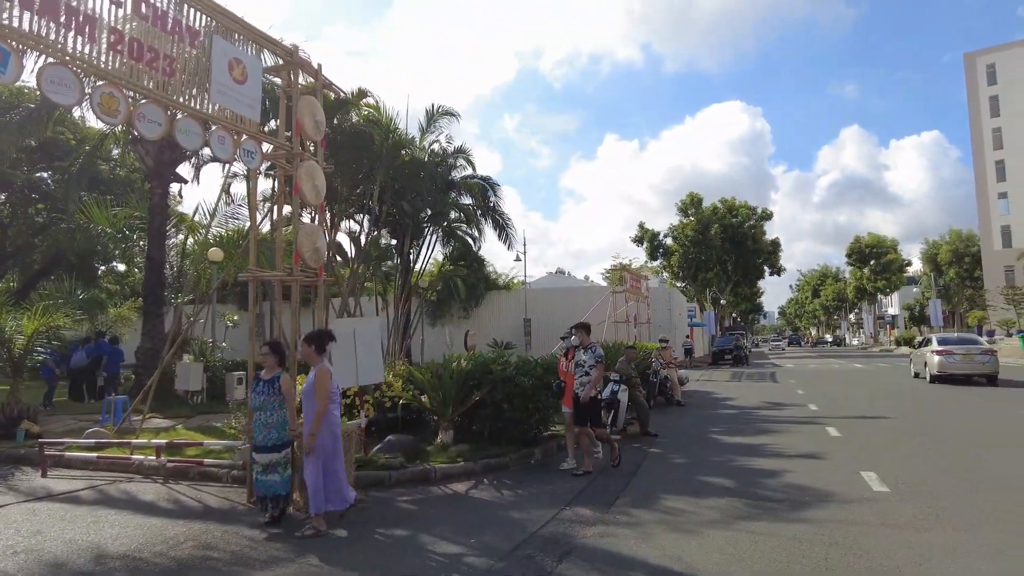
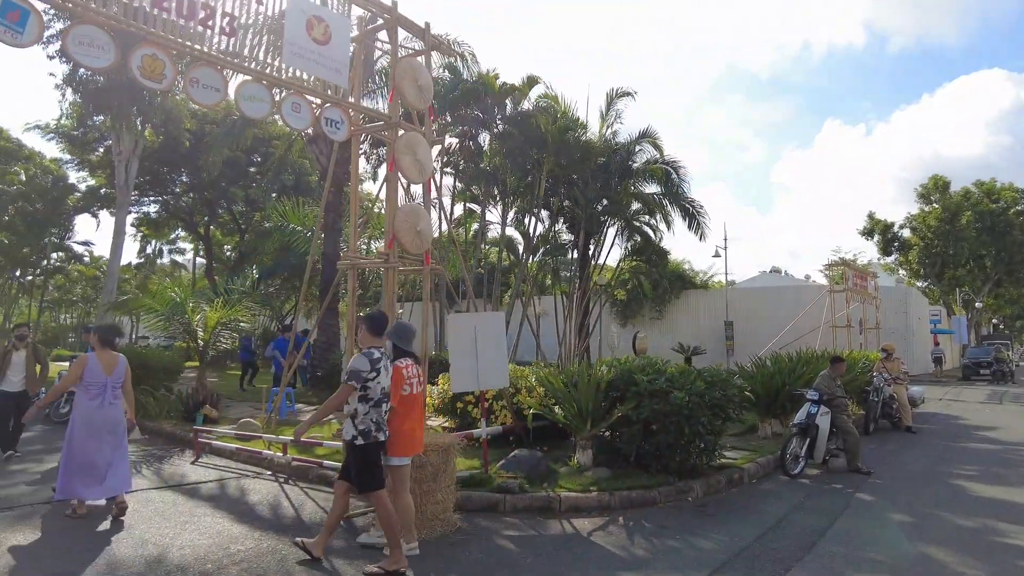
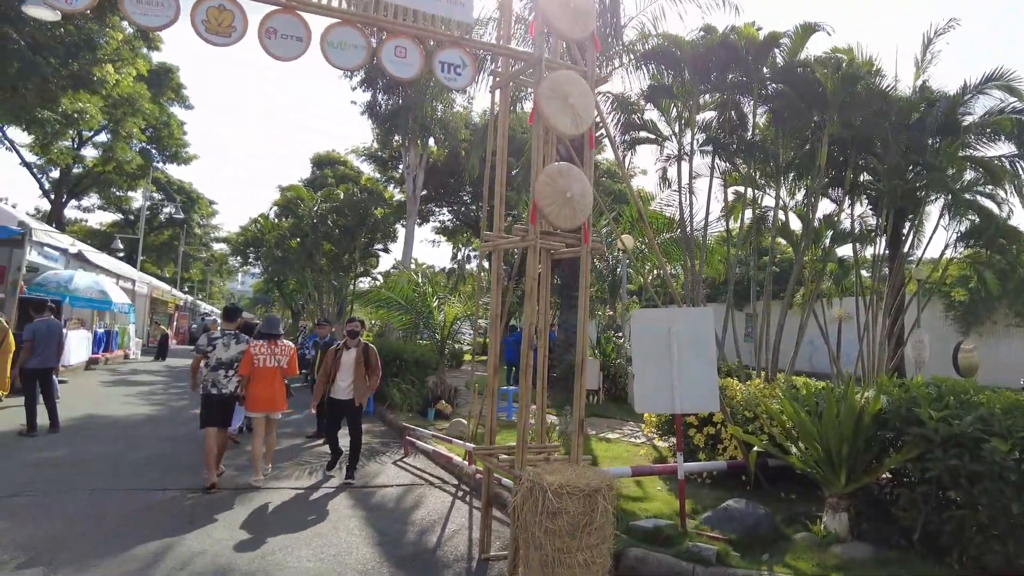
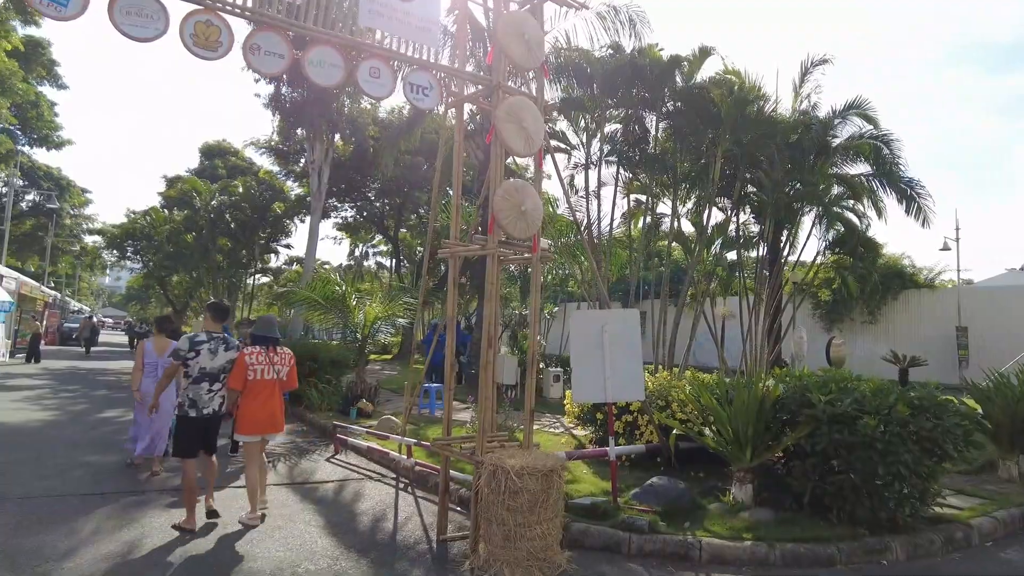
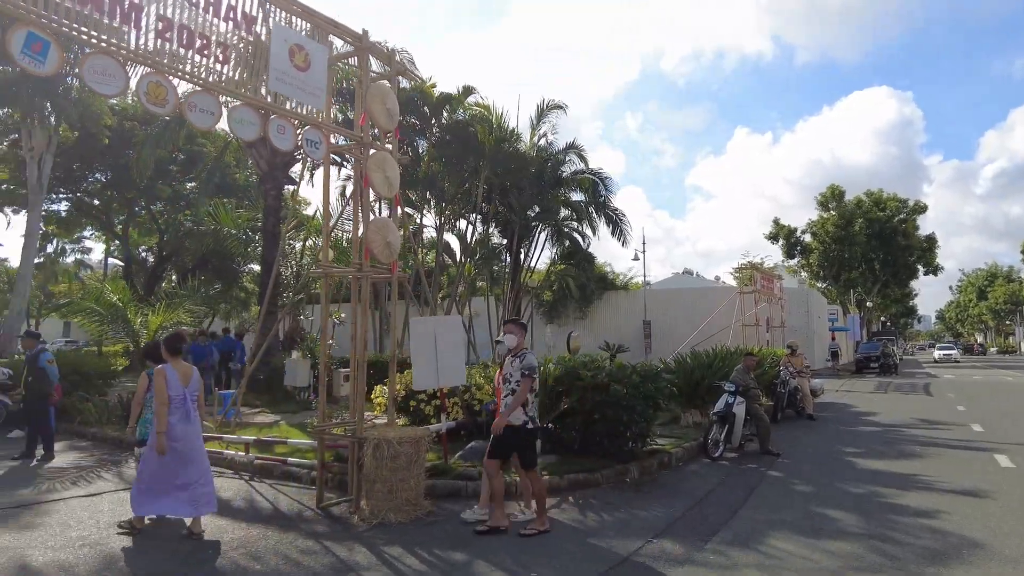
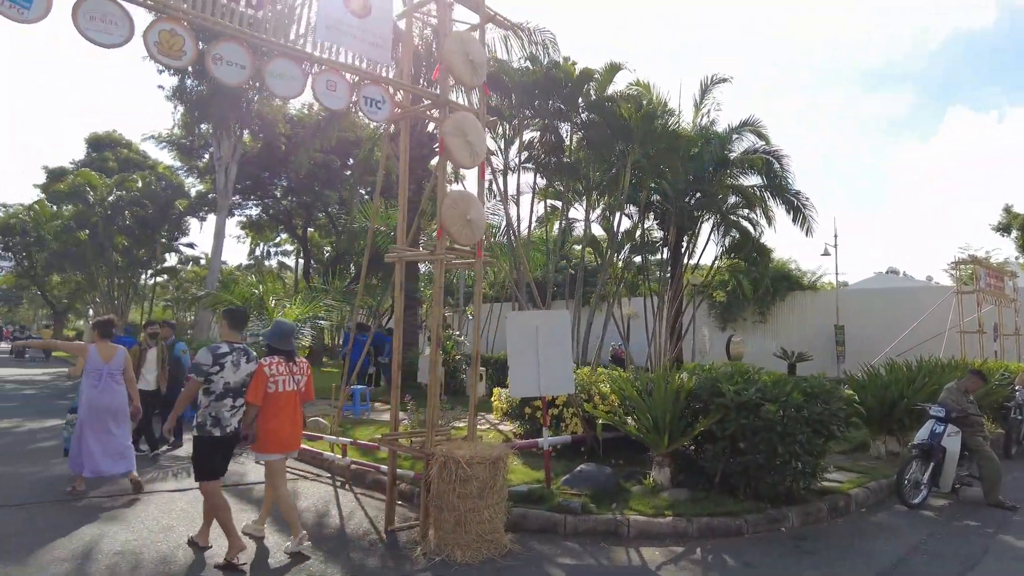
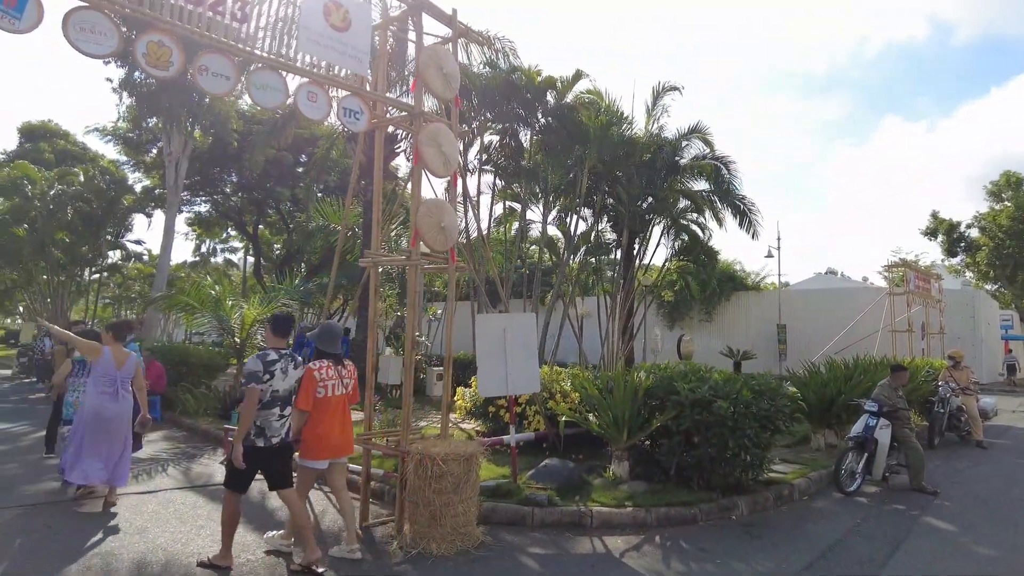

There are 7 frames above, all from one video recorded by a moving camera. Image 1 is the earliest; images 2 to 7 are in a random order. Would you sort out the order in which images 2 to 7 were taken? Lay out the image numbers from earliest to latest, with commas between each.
5, 2, 7, 6, 4, 3
